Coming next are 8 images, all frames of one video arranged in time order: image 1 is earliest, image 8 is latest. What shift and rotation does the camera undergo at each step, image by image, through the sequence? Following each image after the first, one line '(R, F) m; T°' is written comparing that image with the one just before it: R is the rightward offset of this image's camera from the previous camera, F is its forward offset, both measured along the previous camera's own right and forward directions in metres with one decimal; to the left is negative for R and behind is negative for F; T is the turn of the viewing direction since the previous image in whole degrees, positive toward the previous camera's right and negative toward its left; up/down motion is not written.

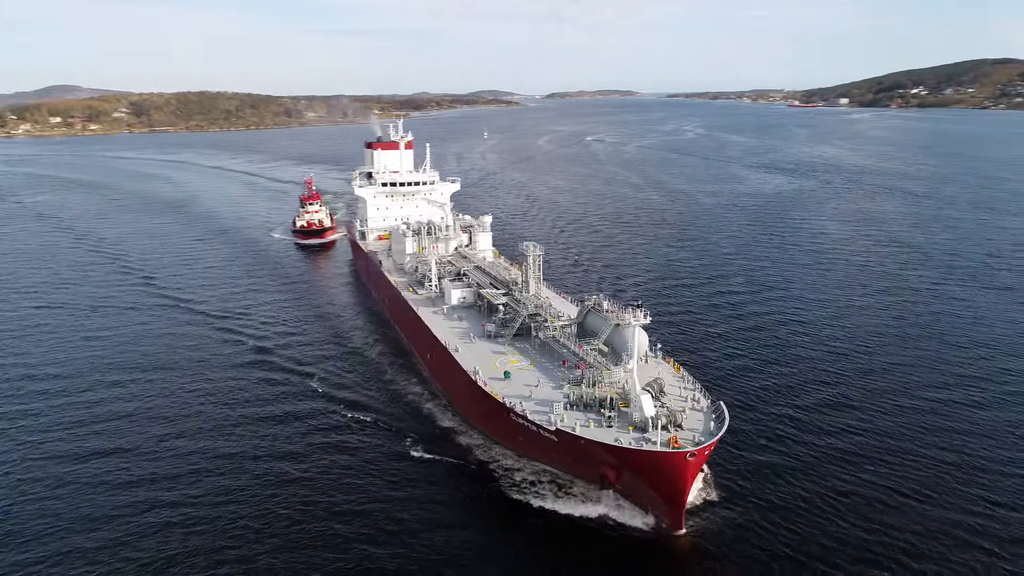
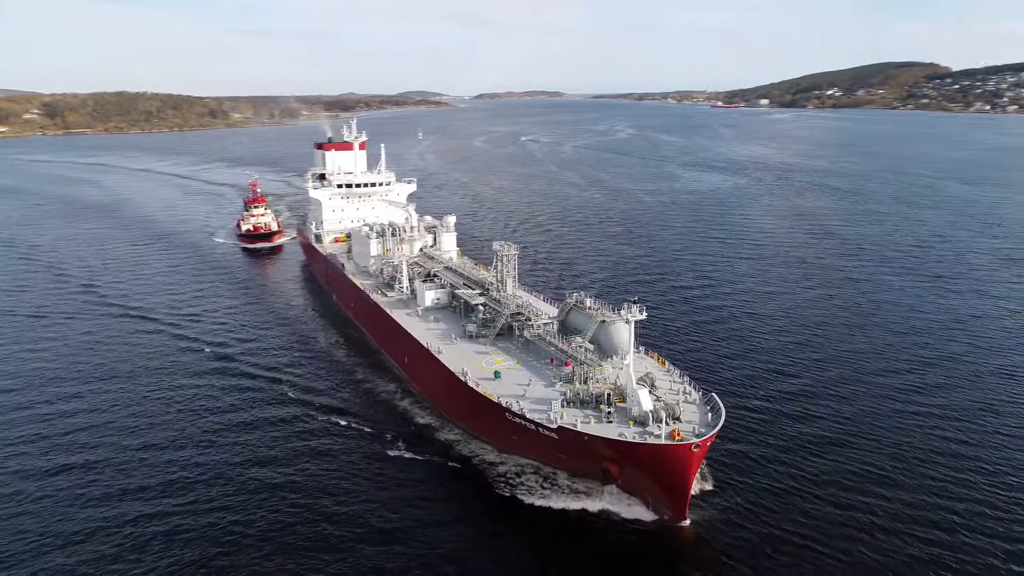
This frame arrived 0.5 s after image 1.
(-1.6, +0.1) m; +5°
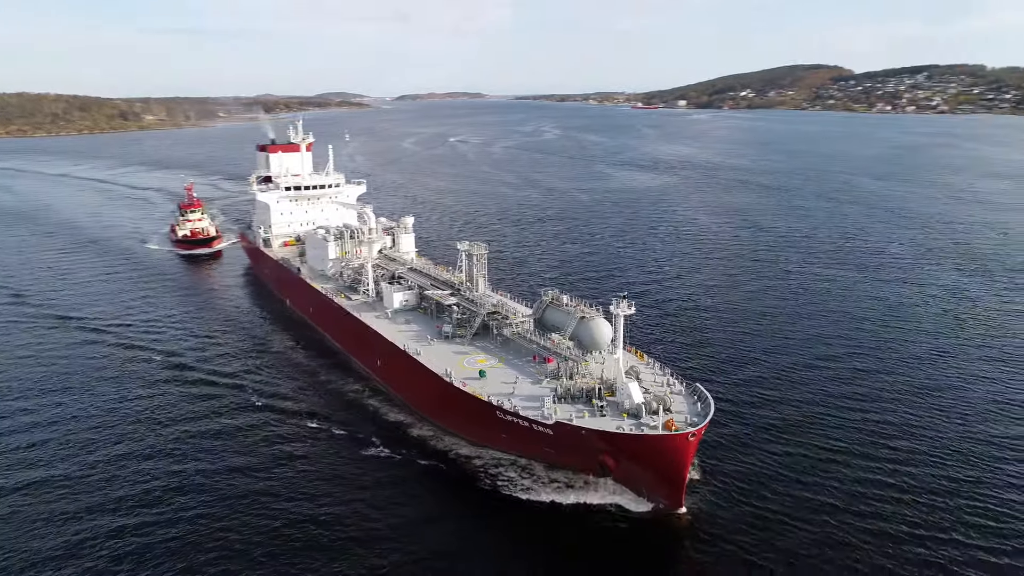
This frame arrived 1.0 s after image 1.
(-1.6, 0.0) m; +6°
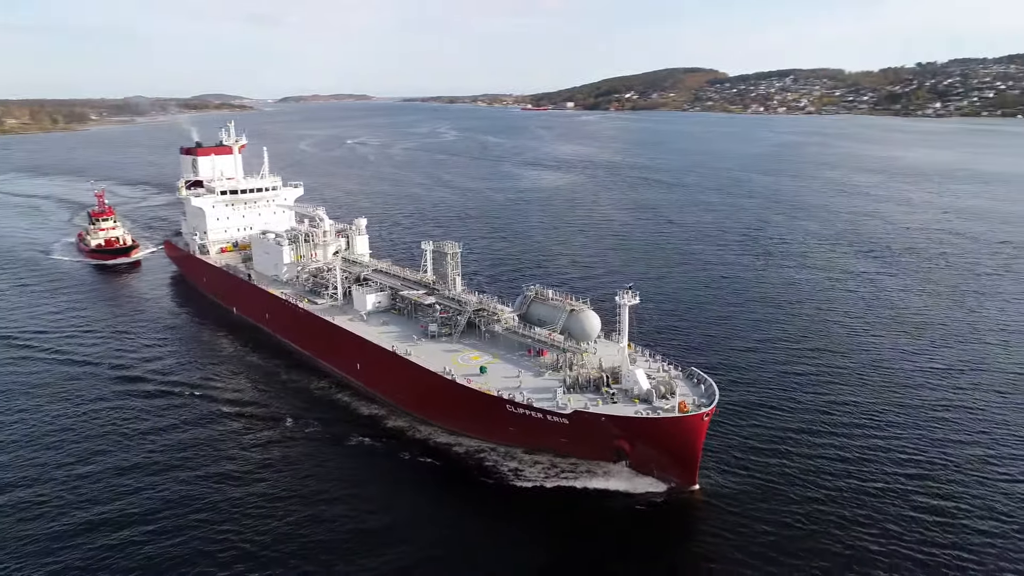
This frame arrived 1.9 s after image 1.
(-3.0, -0.1) m; +8°
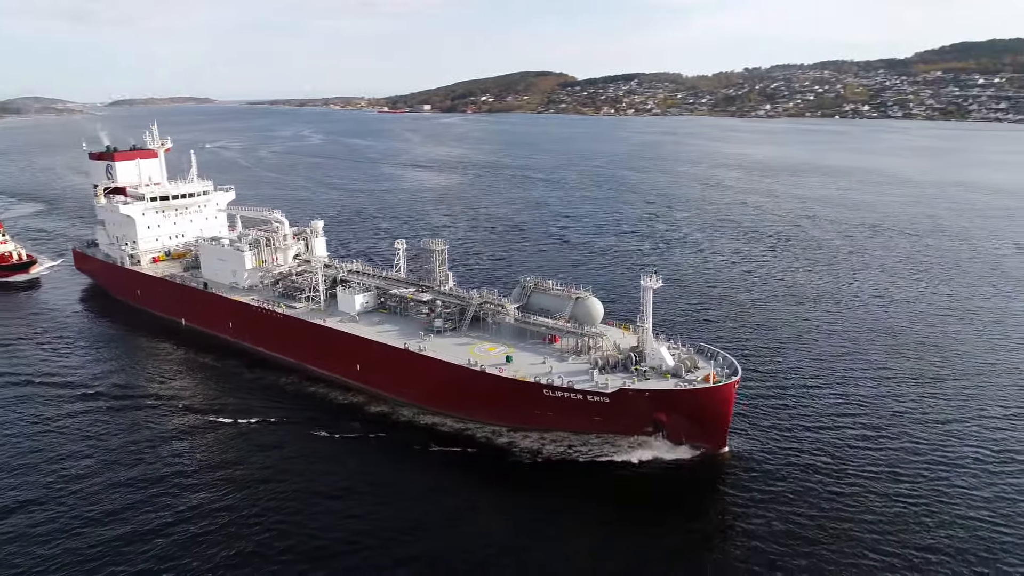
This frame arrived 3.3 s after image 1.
(-4.8, -0.3) m; +11°
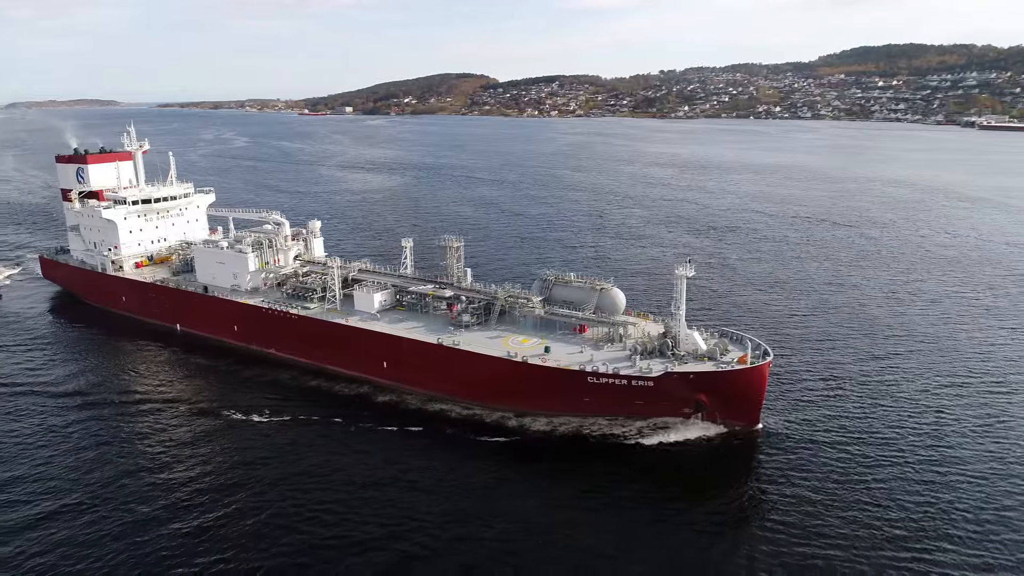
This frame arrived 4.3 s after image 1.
(-3.5, -0.5) m; +6°
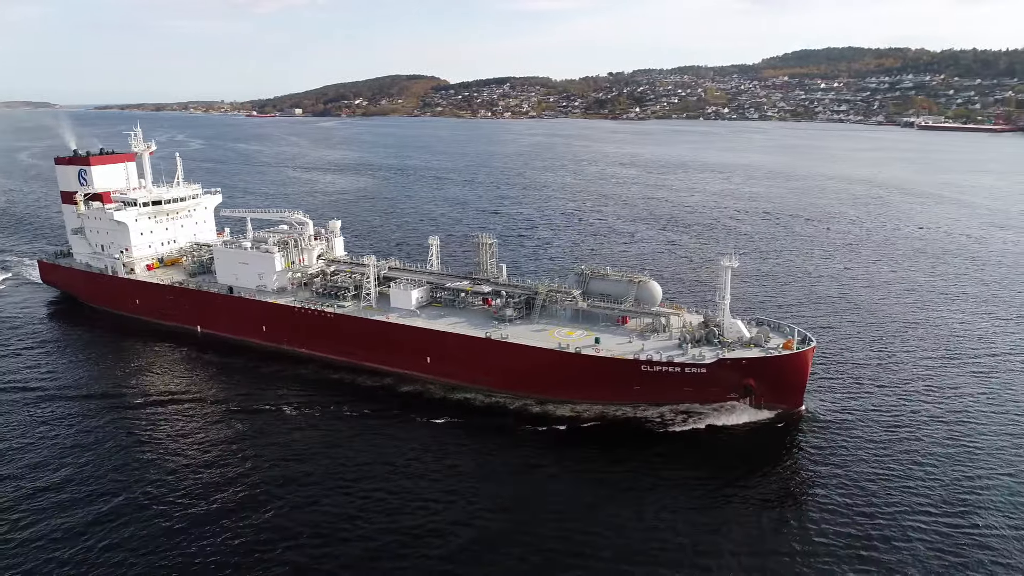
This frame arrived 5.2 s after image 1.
(-3.2, -0.4) m; +4°
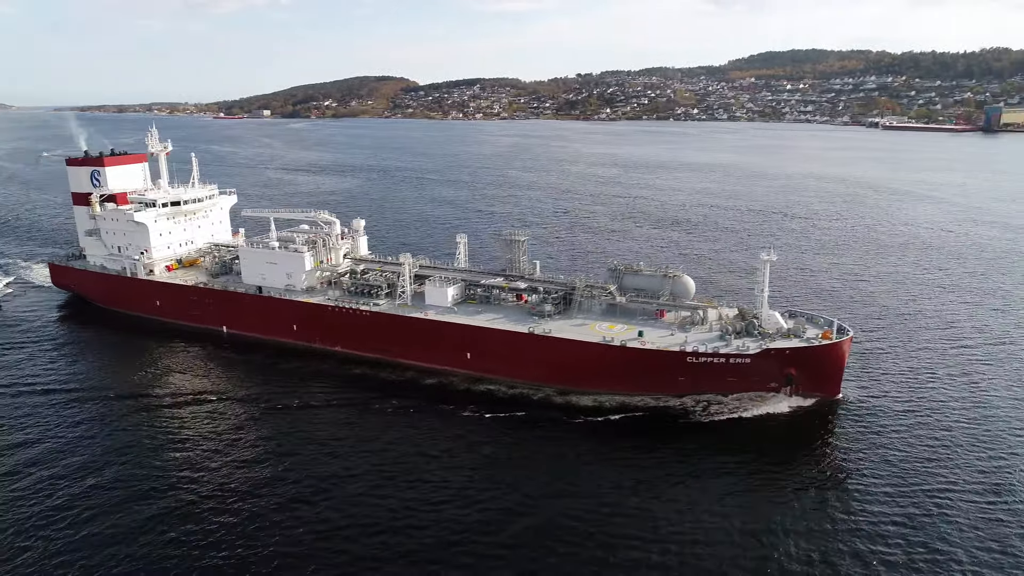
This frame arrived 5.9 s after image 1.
(-2.5, -0.3) m; +3°
